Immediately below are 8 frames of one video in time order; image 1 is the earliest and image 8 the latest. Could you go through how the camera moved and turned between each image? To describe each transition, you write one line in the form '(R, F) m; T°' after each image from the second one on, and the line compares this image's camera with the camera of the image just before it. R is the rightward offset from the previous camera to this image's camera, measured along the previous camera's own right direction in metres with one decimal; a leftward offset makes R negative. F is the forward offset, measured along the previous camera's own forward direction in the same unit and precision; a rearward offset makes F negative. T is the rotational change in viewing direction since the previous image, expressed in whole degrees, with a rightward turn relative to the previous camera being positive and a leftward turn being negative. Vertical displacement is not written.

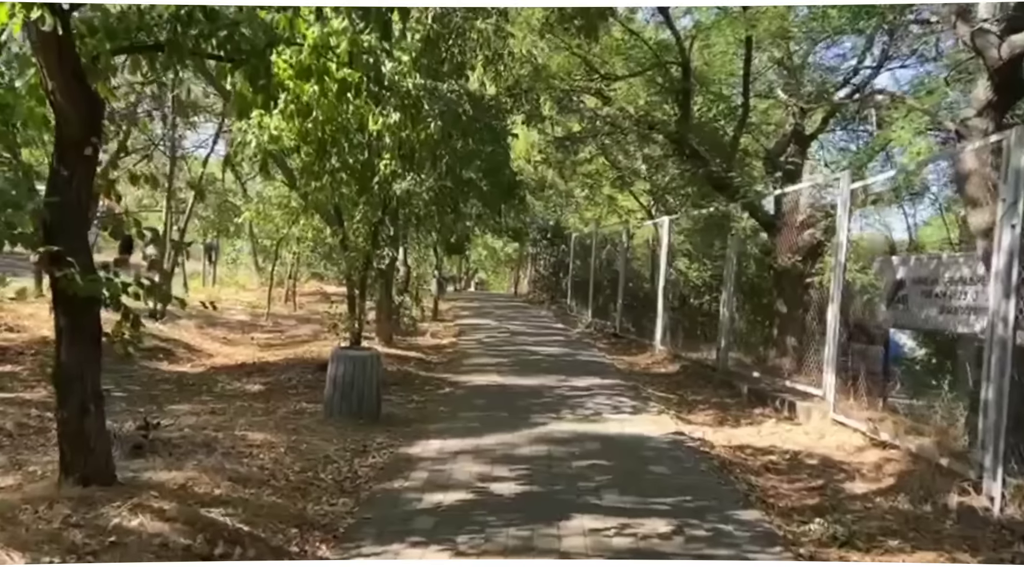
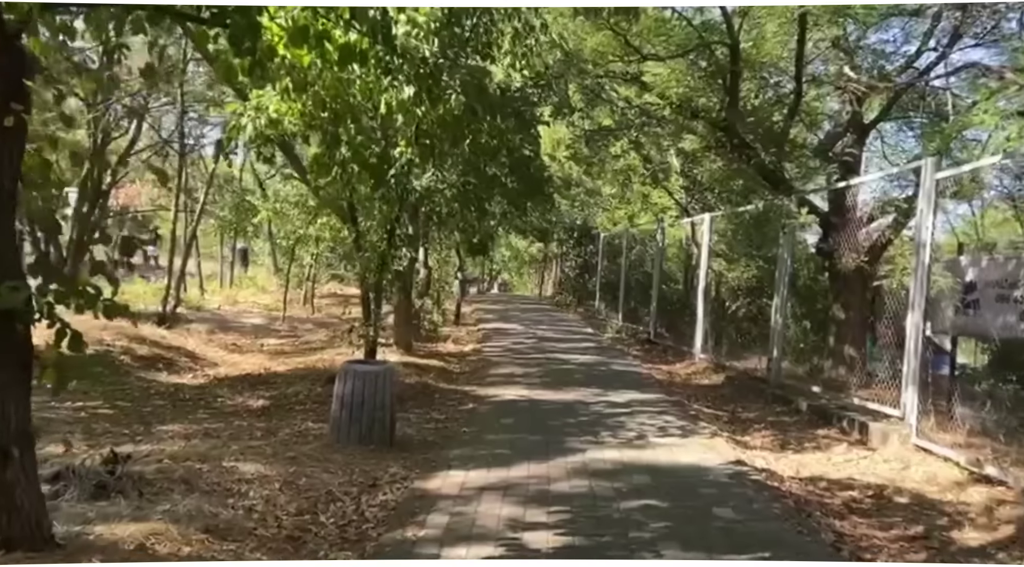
(-0.1, +0.8) m; -2°
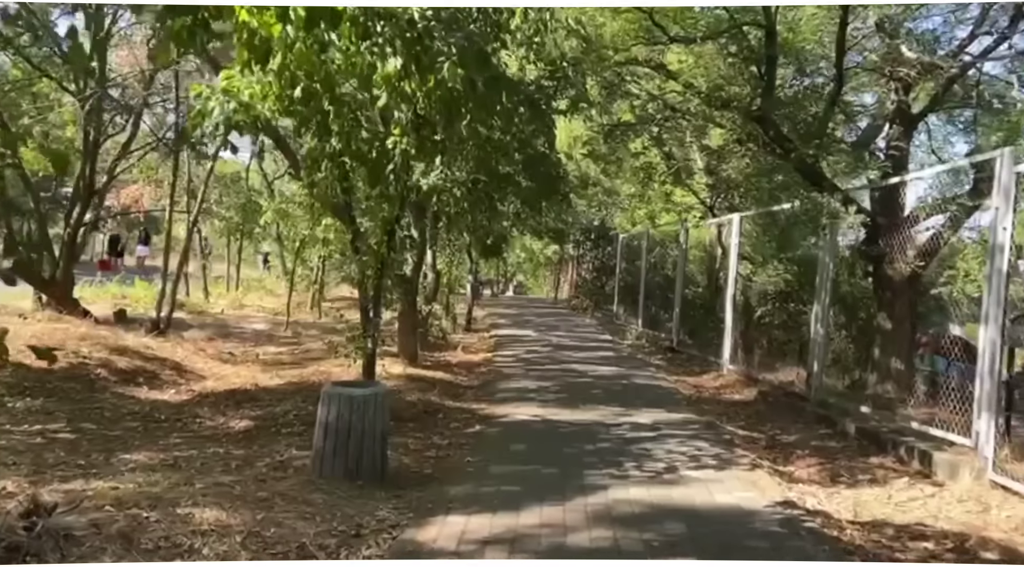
(0.0, +0.7) m; -1°
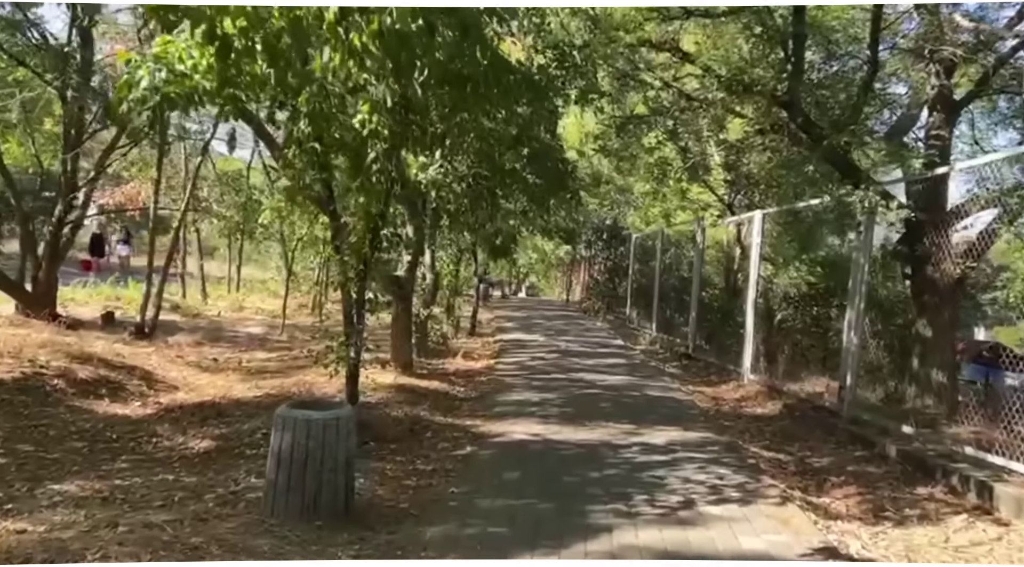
(+0.1, +0.7) m; -1°
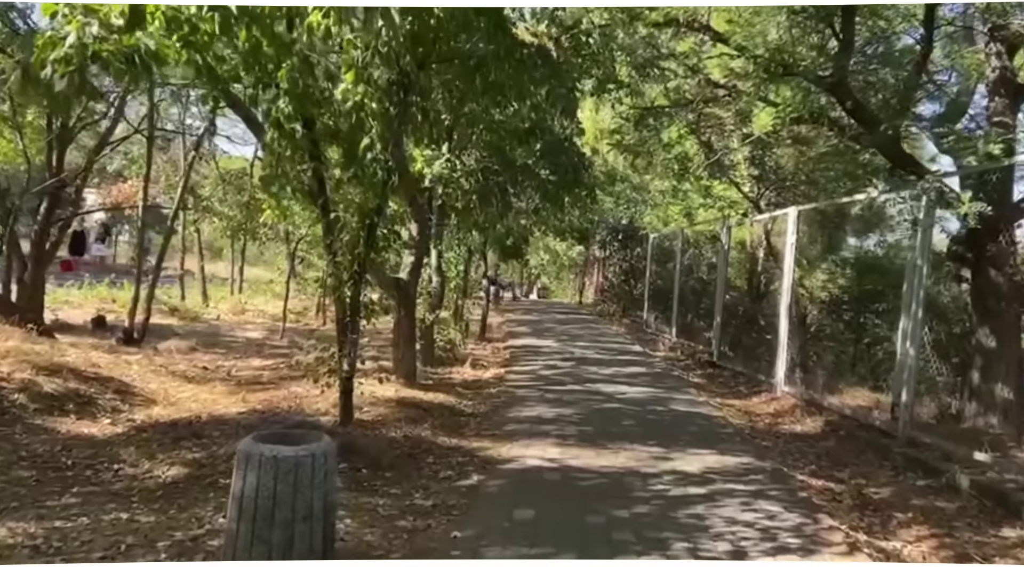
(0.0, +0.7) m; -1°
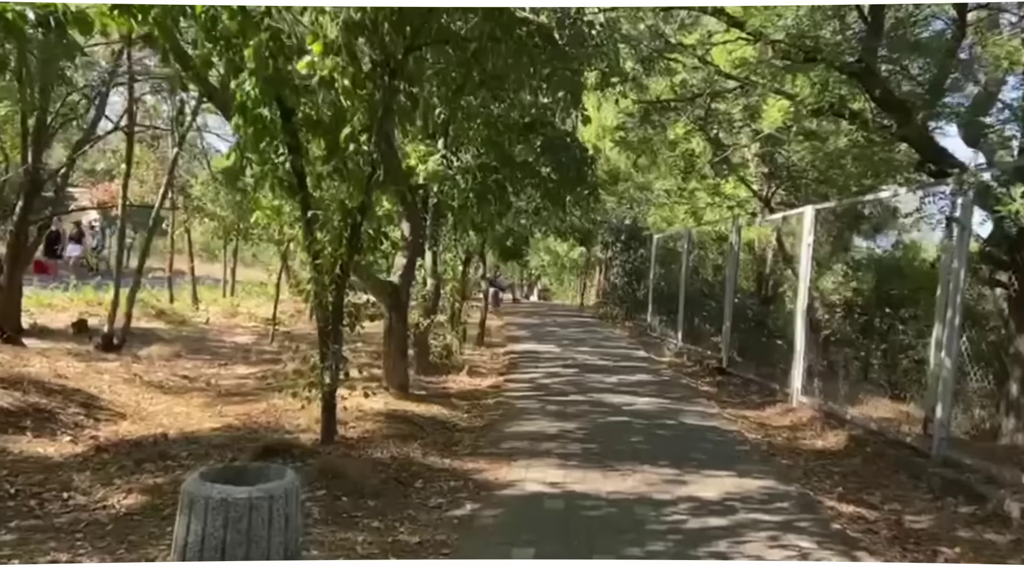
(0.0, +0.5) m; 0°
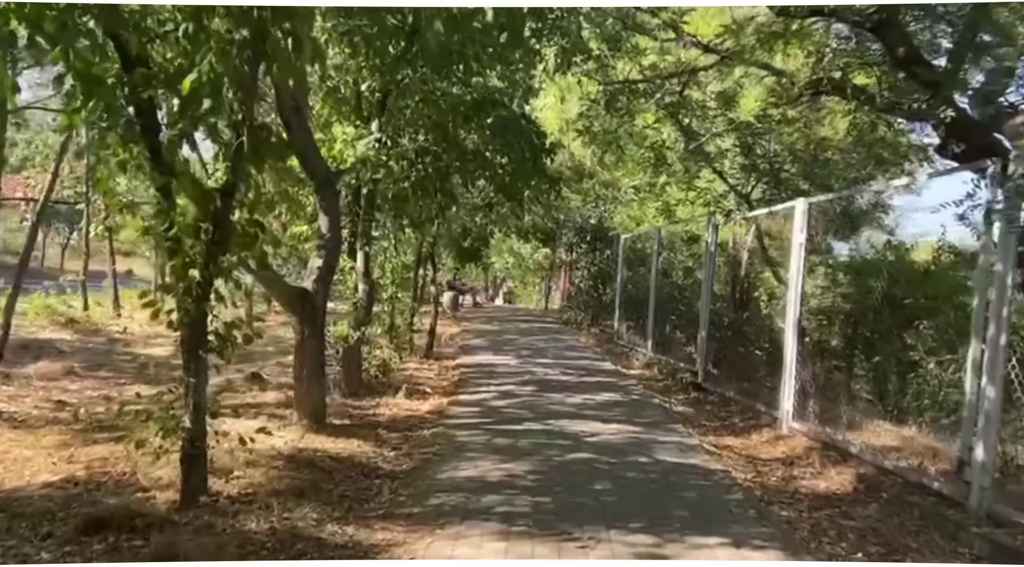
(+0.2, +1.2) m; +2°
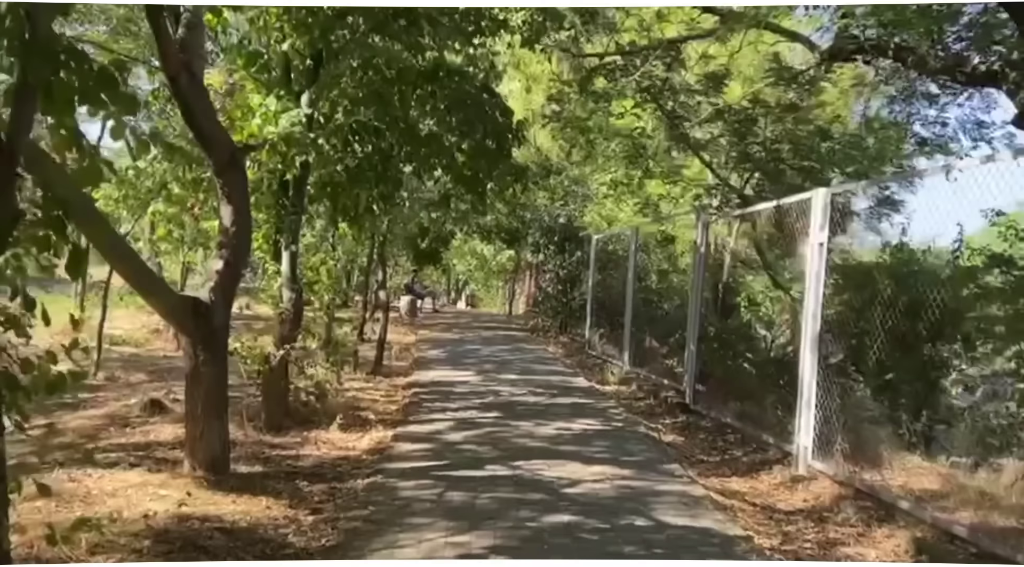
(0.0, +1.3) m; +3°
